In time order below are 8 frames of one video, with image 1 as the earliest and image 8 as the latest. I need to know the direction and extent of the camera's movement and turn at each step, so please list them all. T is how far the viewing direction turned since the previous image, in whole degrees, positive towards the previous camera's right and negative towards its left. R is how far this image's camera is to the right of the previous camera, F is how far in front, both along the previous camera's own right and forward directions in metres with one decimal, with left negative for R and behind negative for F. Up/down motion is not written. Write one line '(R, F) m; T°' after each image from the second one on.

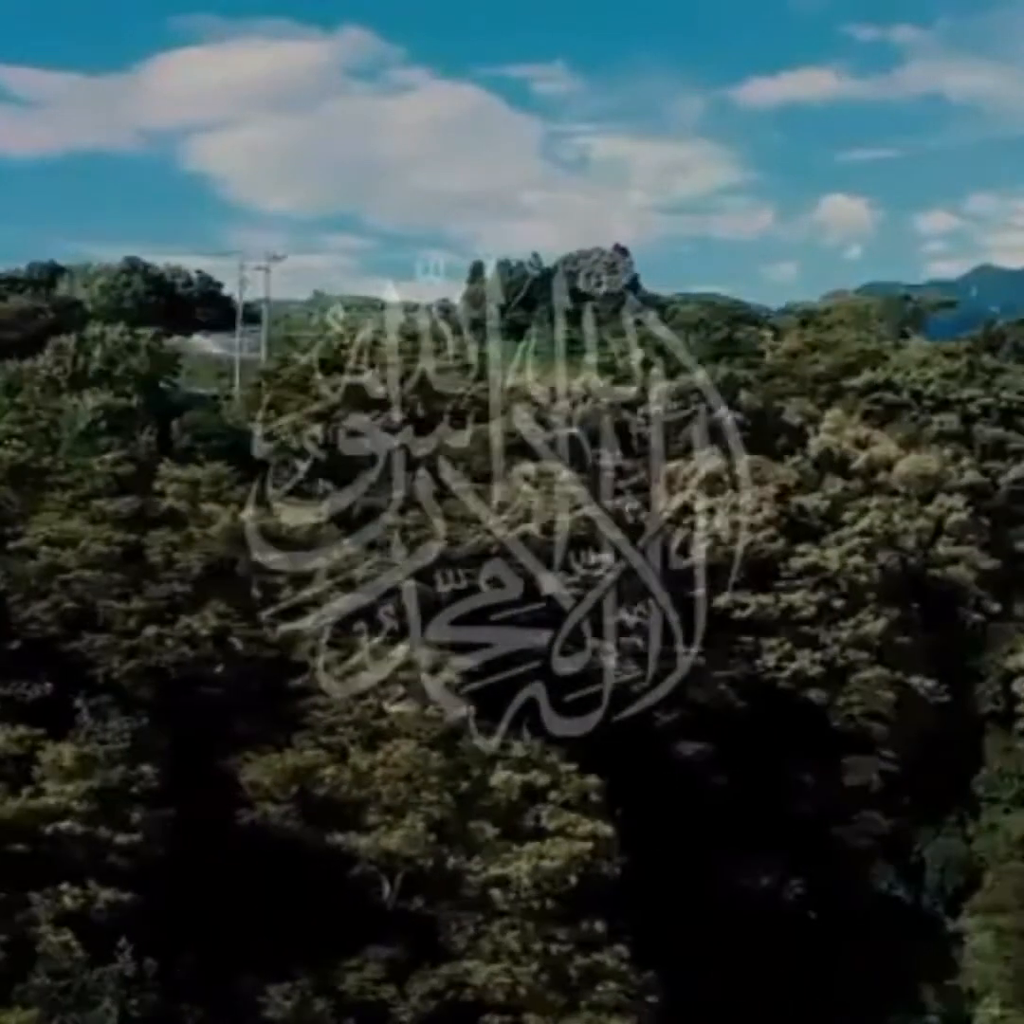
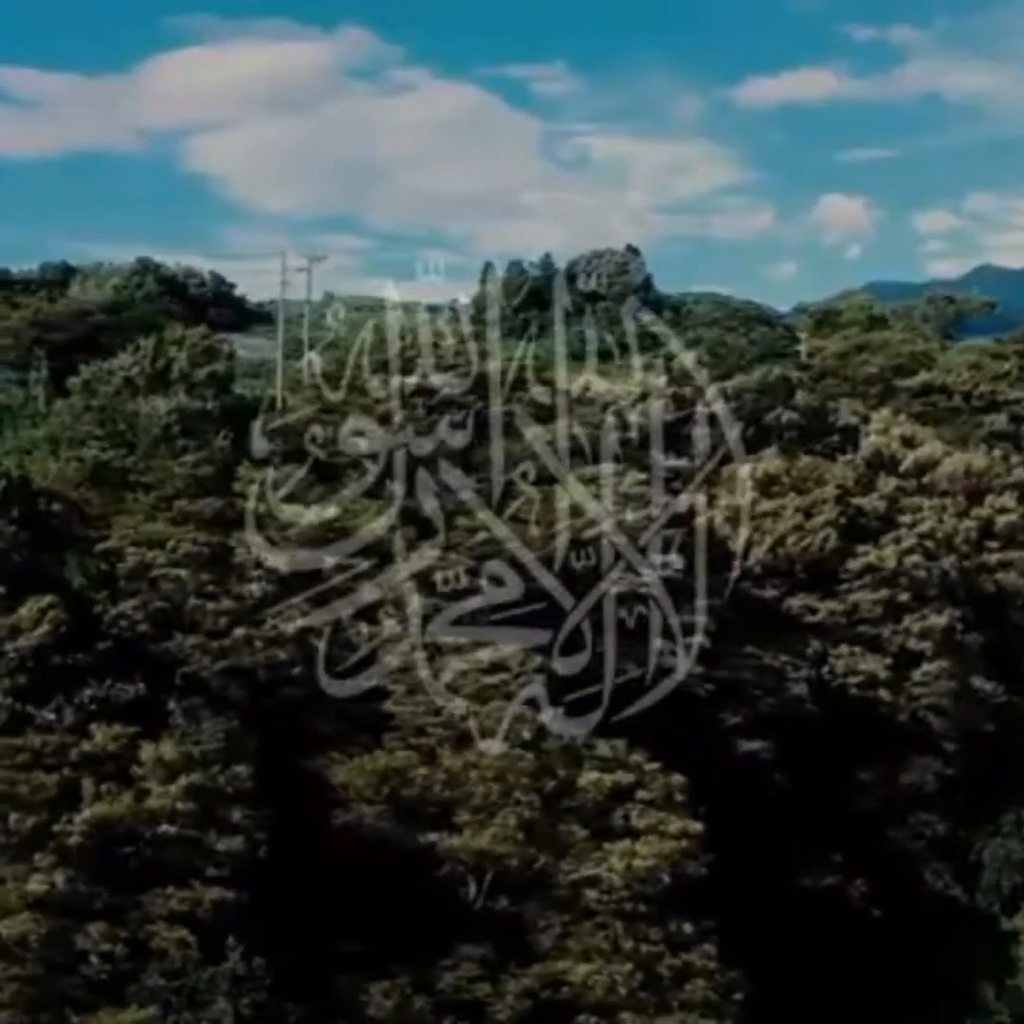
(-1.4, -0.1) m; 0°
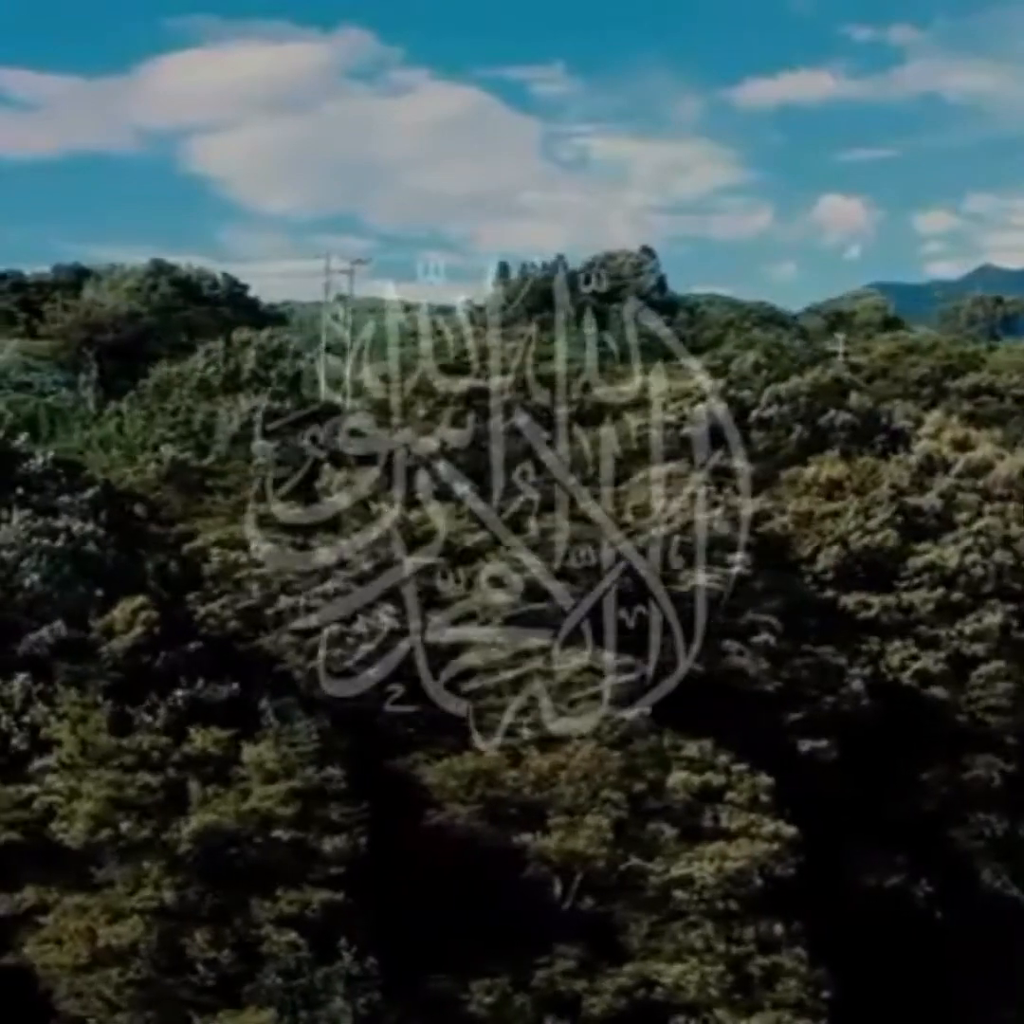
(-1.4, -0.1) m; 0°
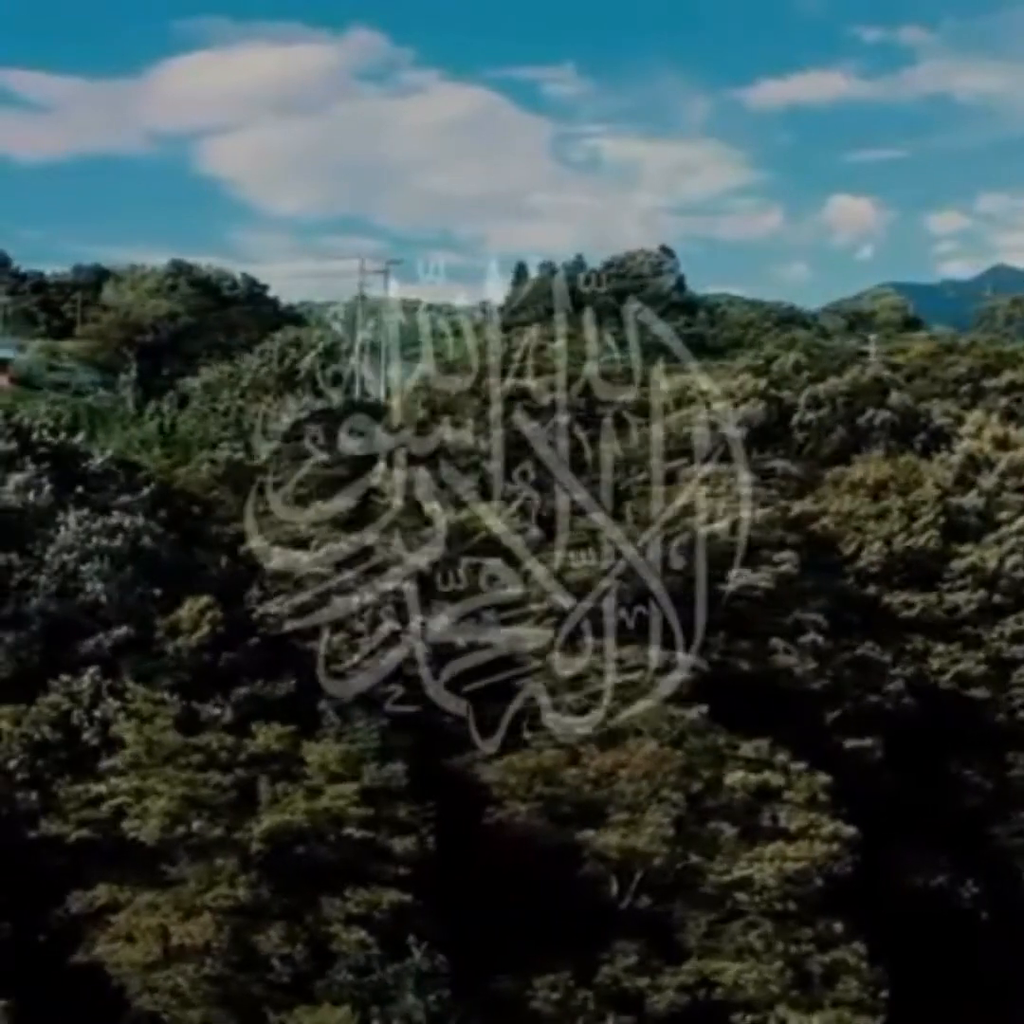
(-0.7, 0.0) m; 0°
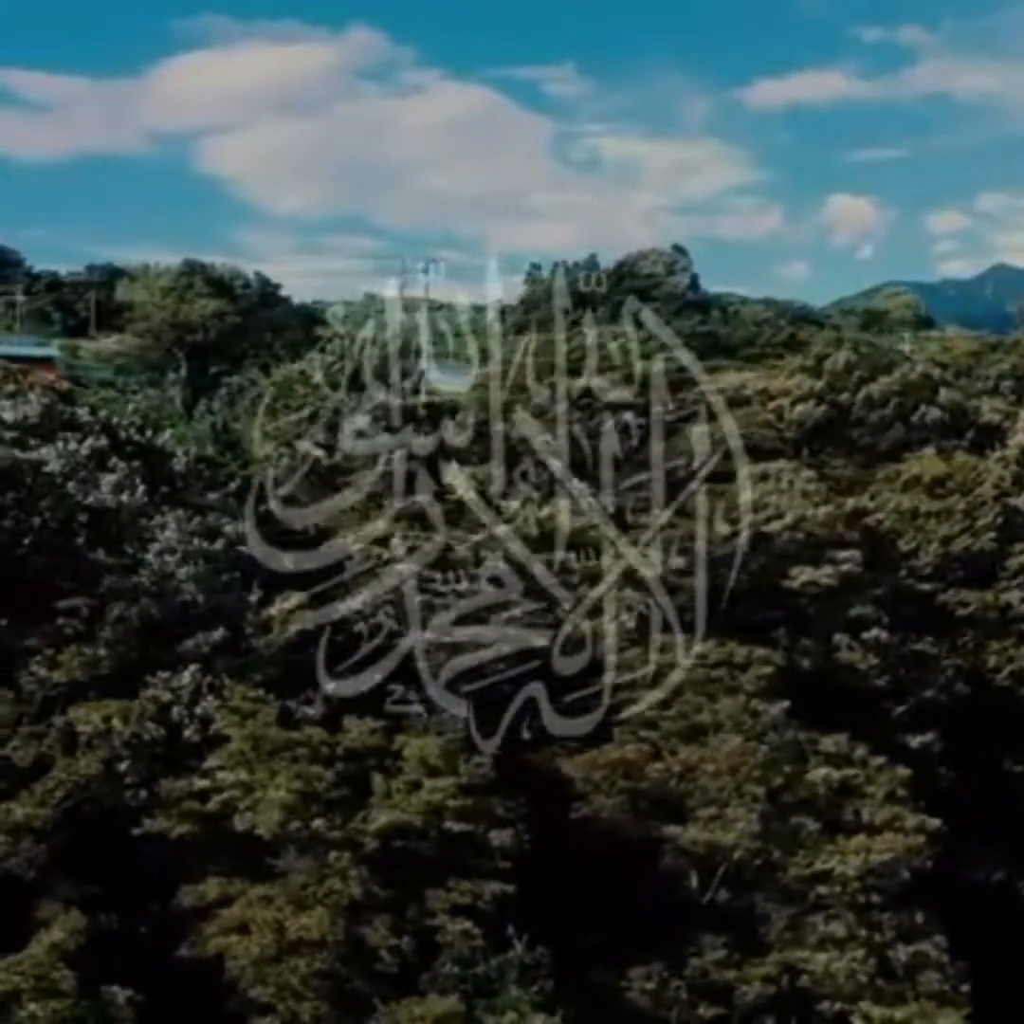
(-1.3, -0.2) m; 0°
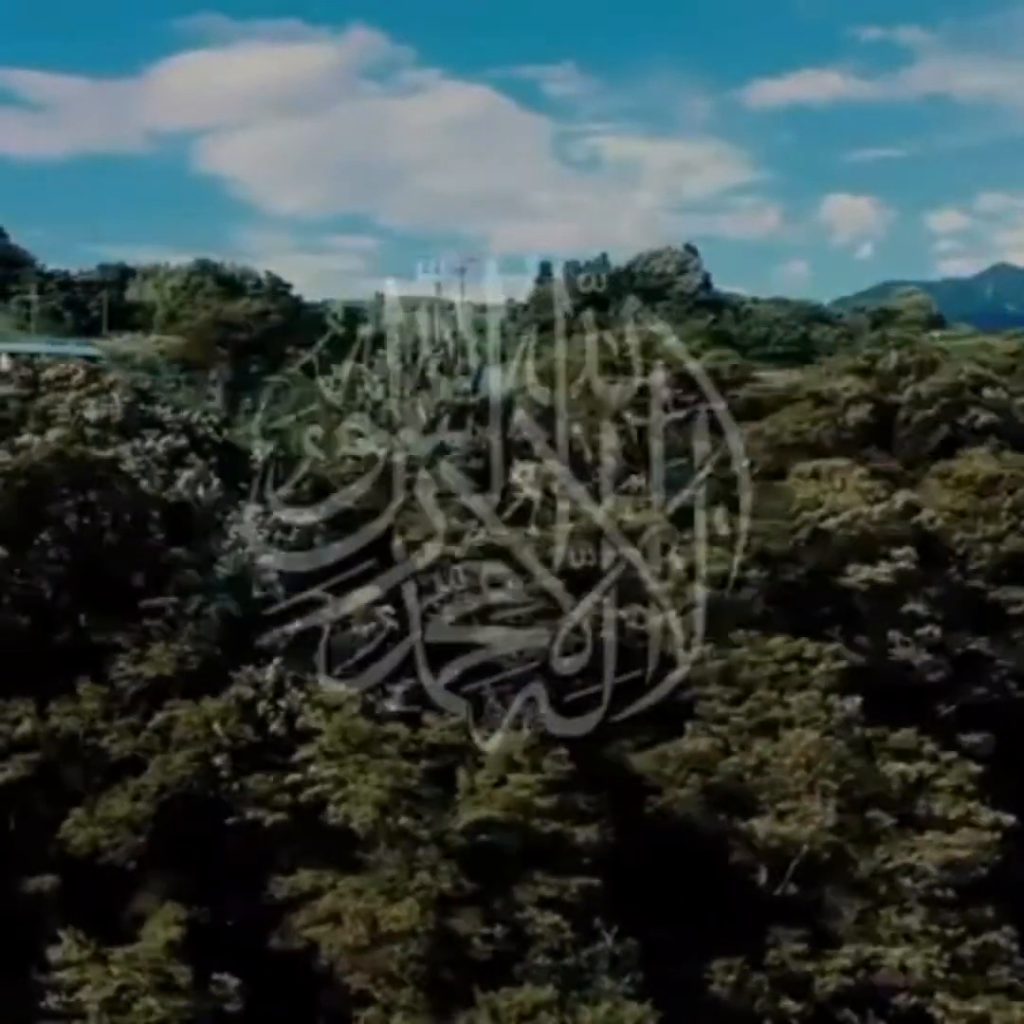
(-1.2, -0.2) m; 0°
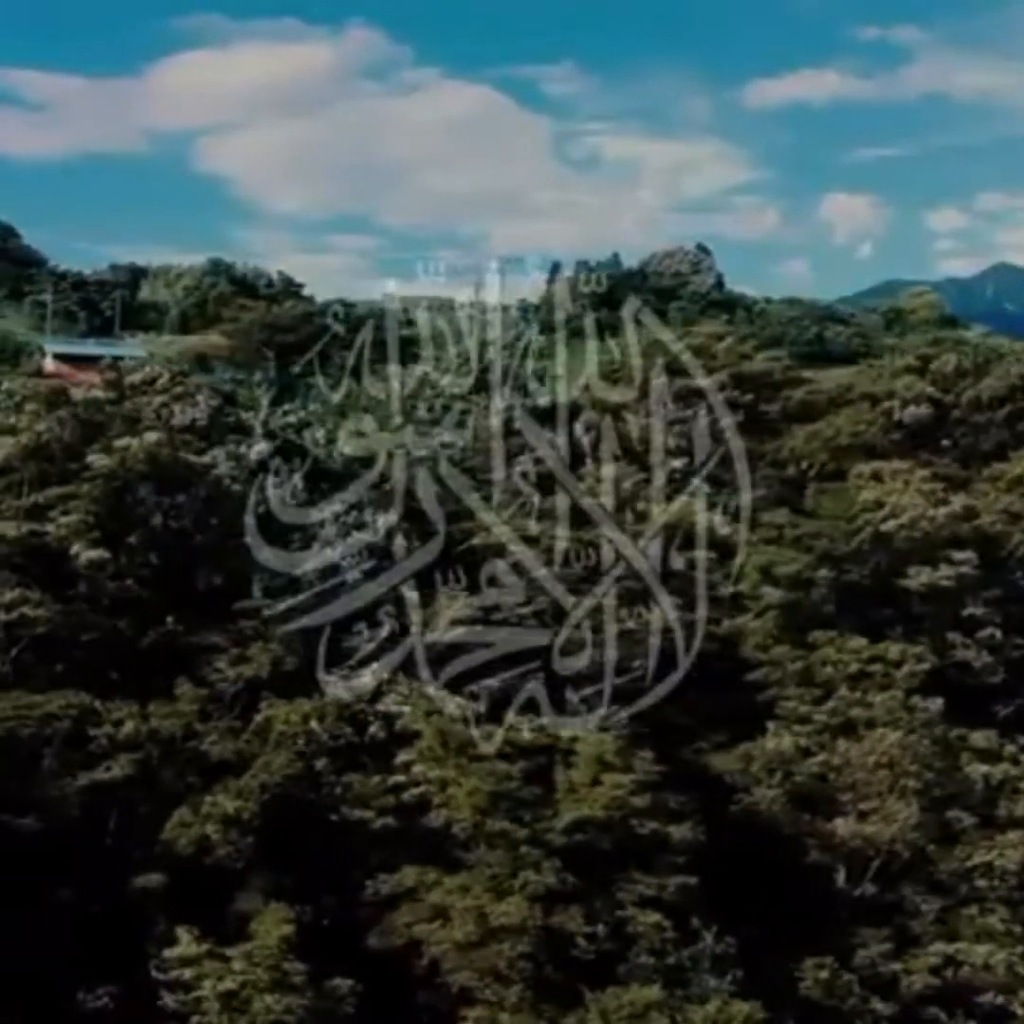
(-1.3, -0.1) m; 0°
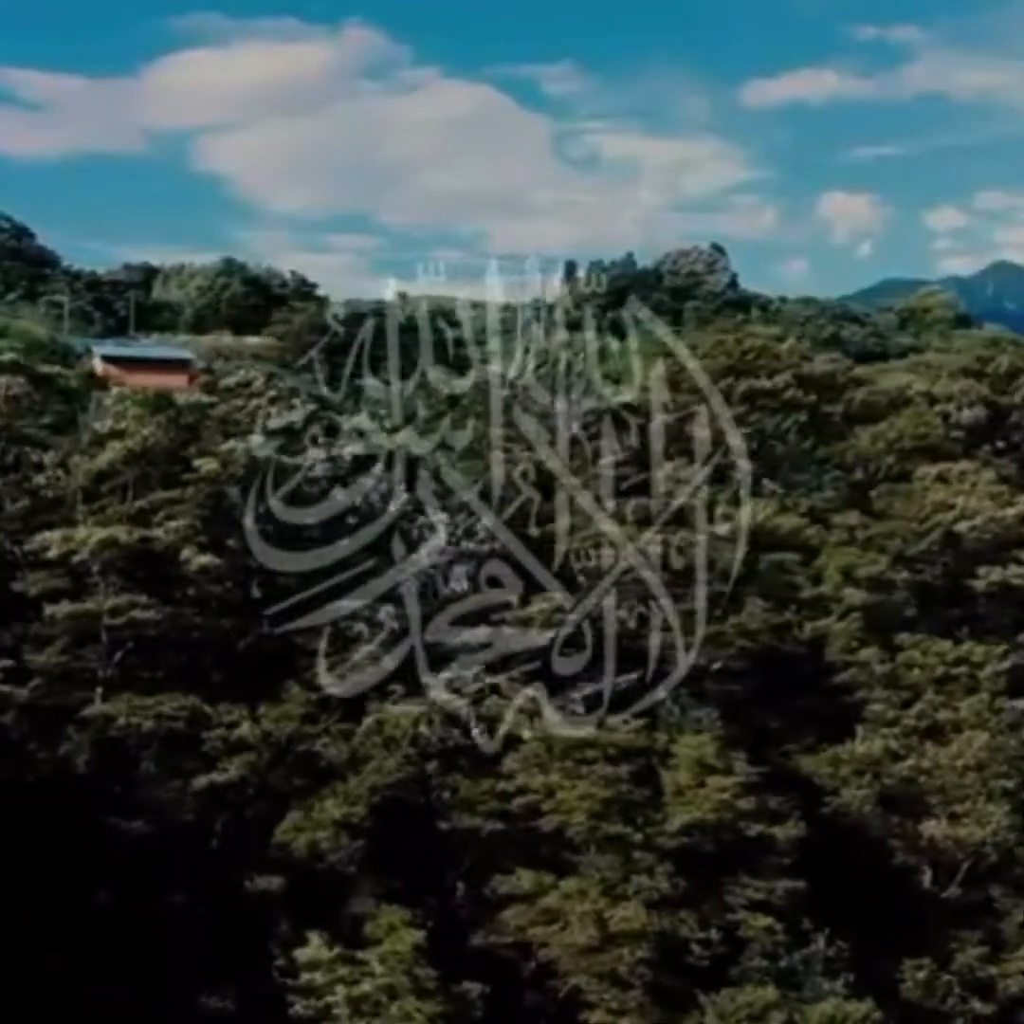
(-1.5, 0.0) m; 0°
